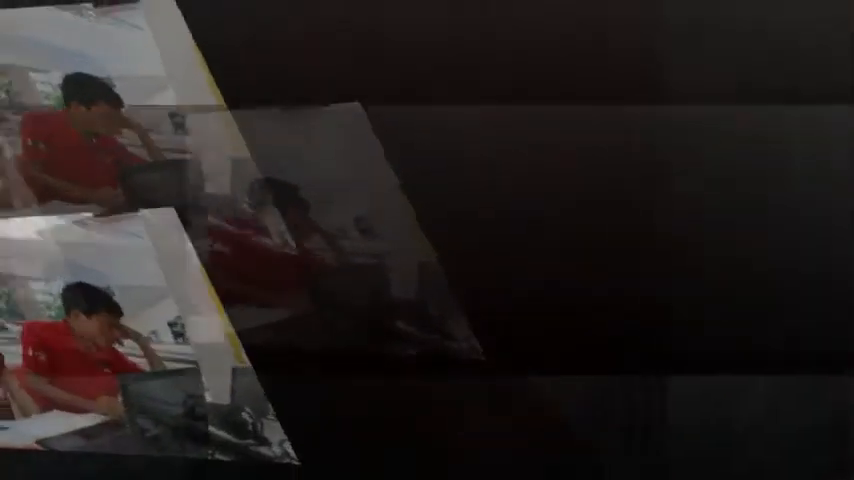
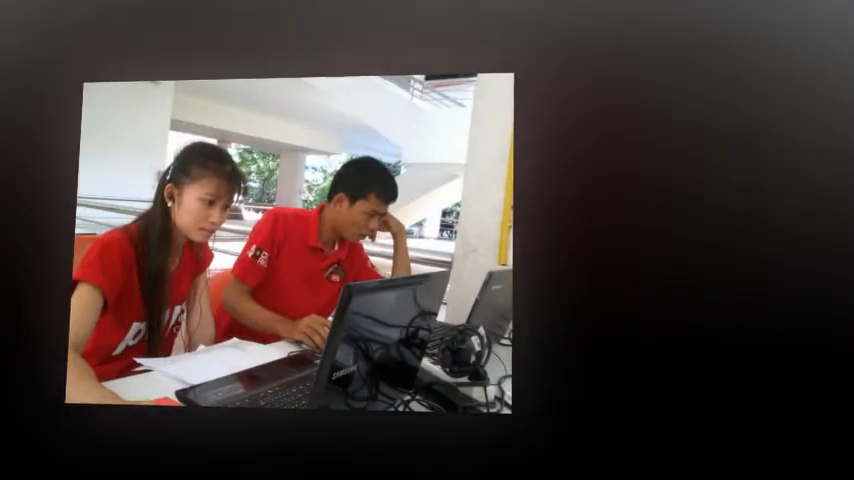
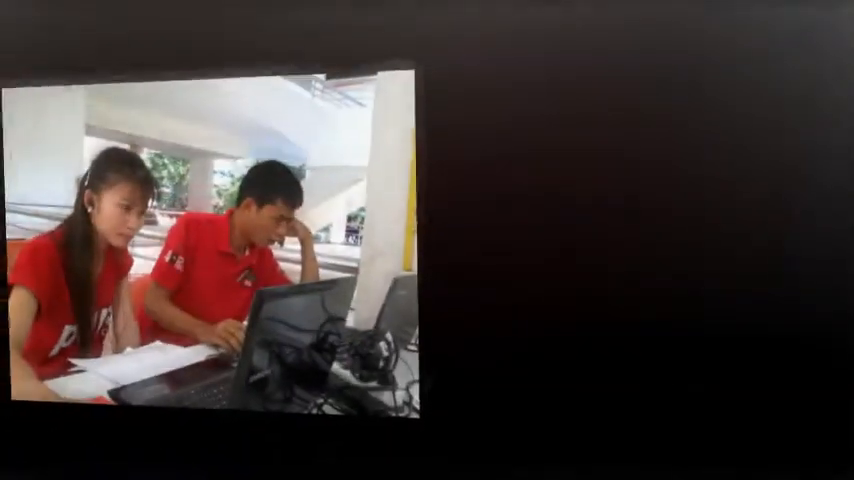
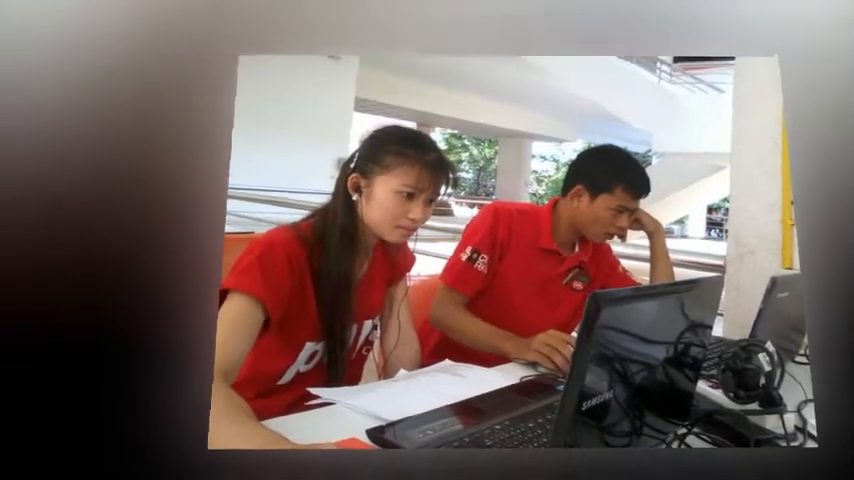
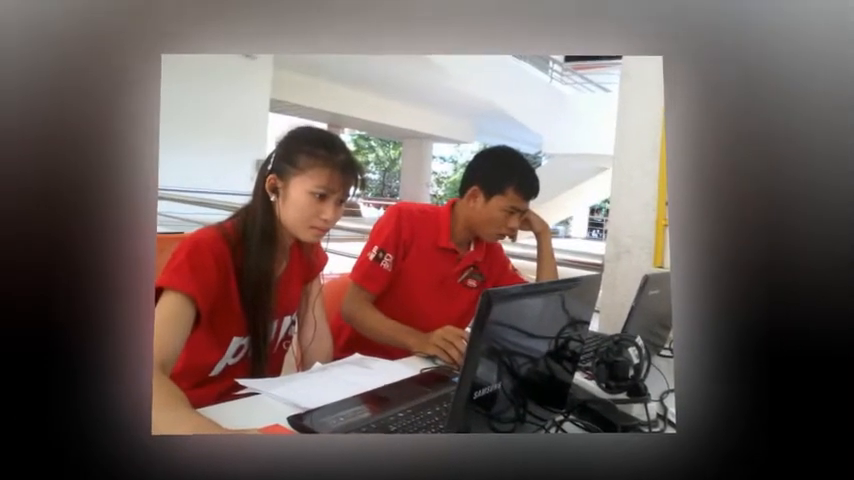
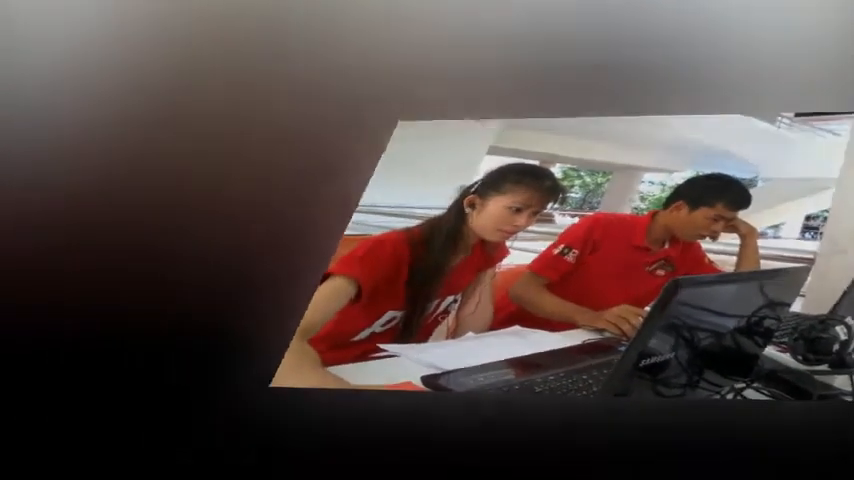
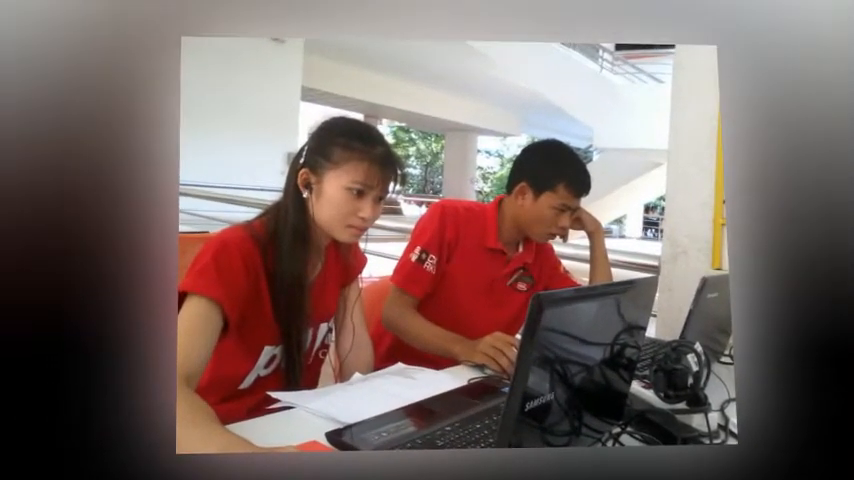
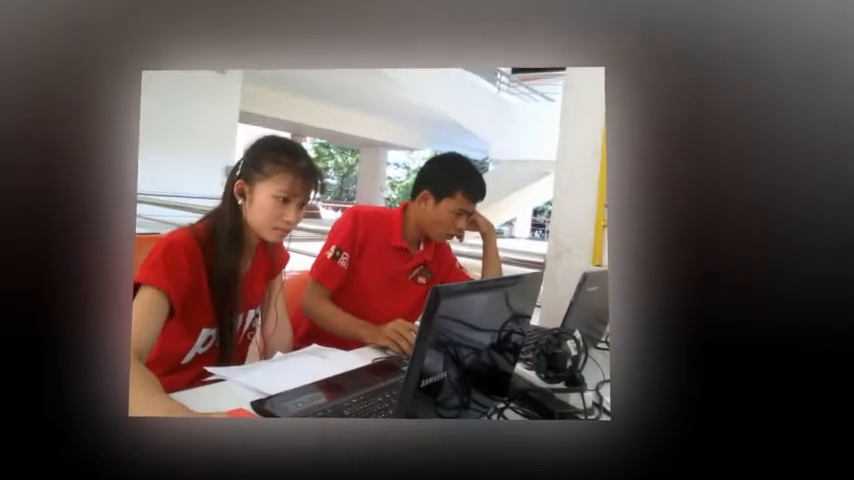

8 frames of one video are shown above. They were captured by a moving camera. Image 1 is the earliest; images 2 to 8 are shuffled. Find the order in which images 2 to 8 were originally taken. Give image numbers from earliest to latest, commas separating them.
3, 2, 8, 5, 7, 4, 6
